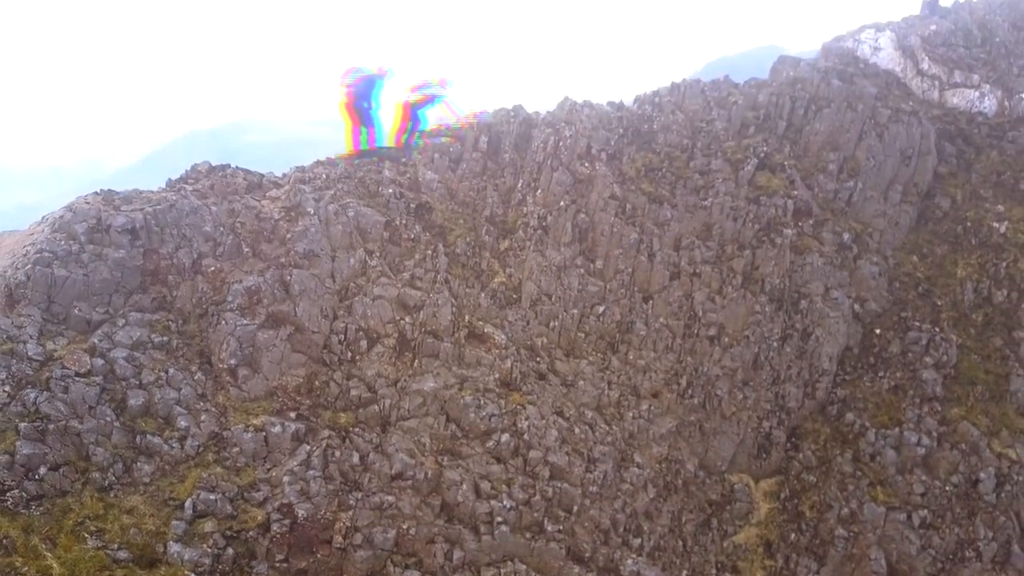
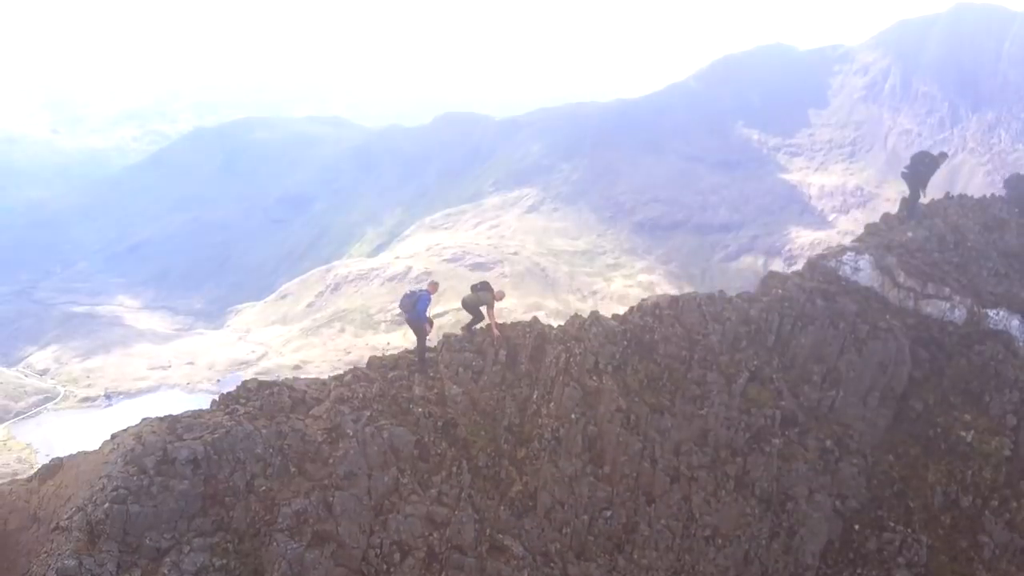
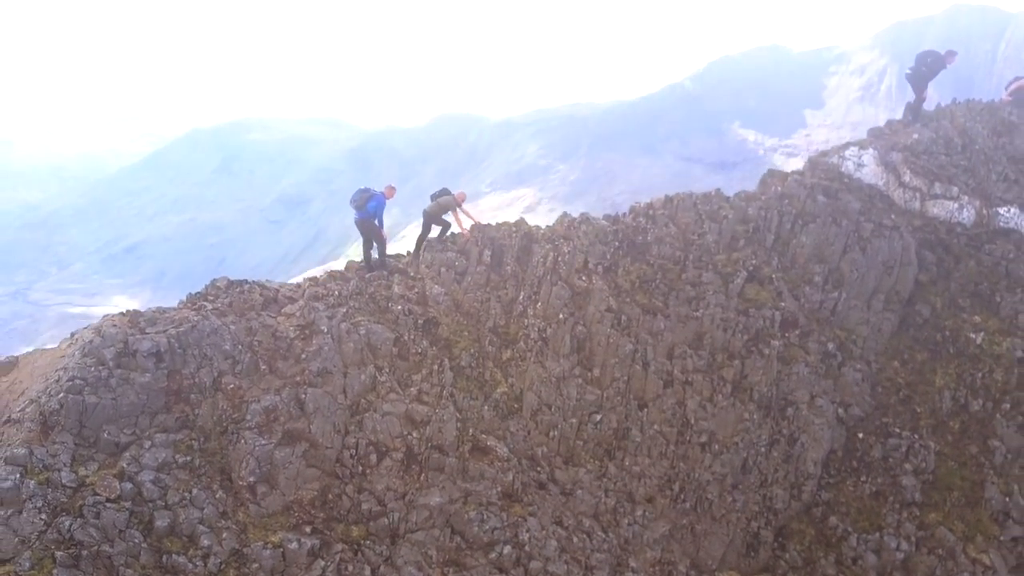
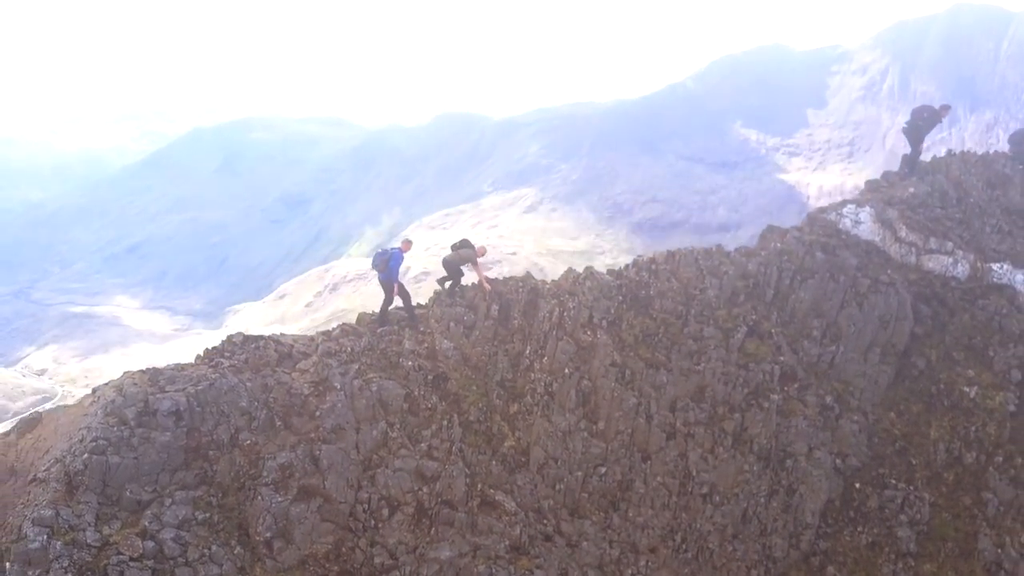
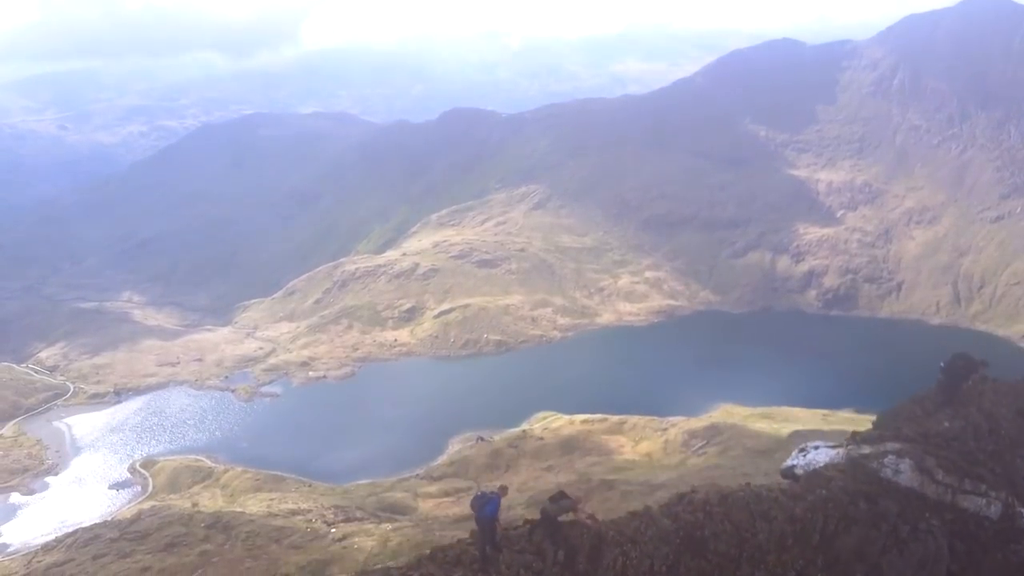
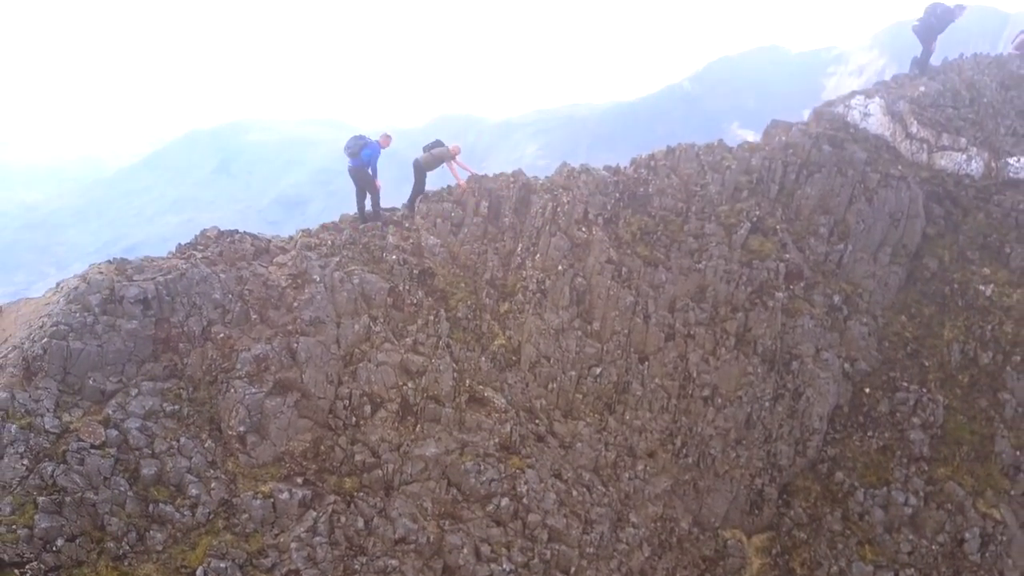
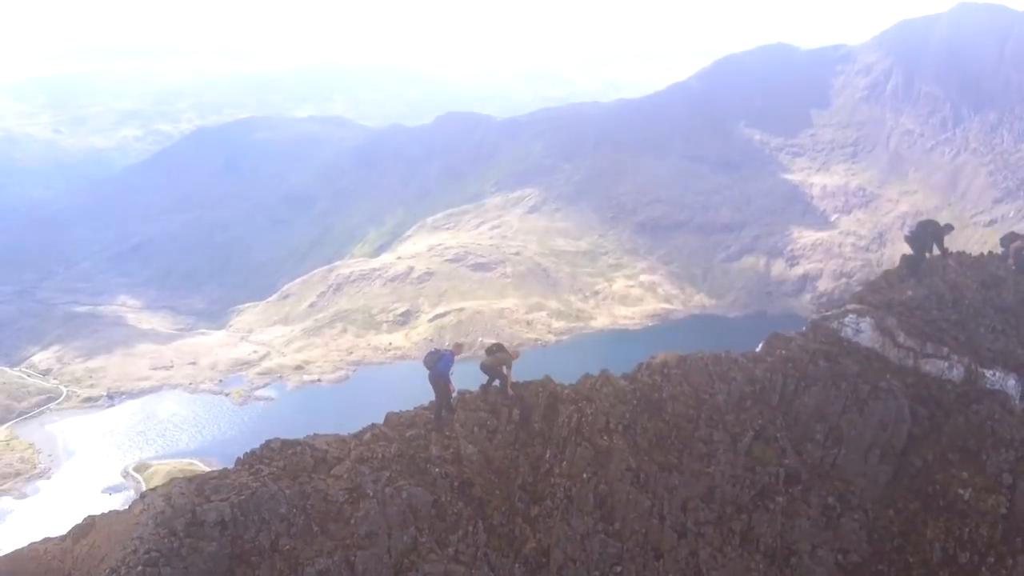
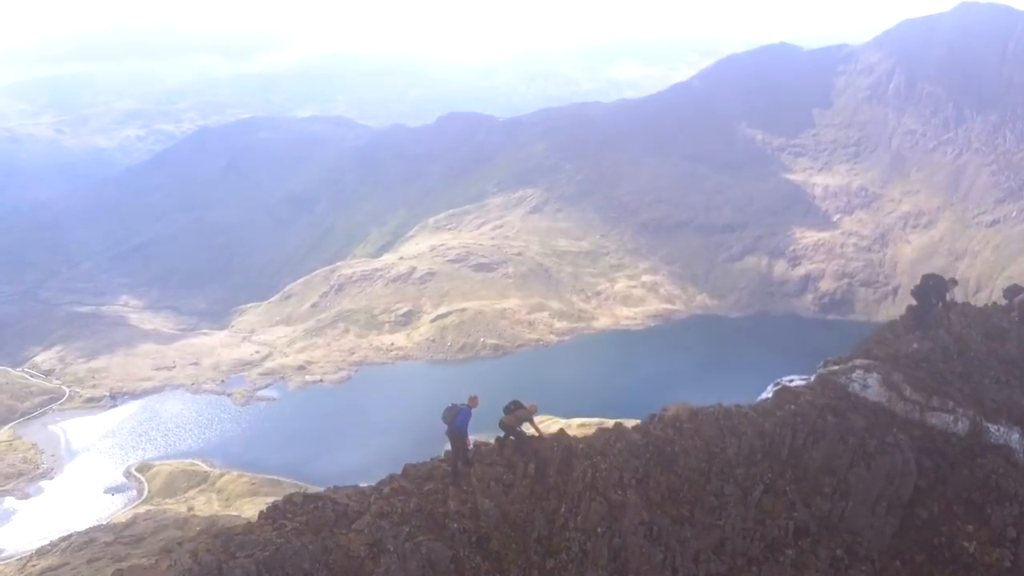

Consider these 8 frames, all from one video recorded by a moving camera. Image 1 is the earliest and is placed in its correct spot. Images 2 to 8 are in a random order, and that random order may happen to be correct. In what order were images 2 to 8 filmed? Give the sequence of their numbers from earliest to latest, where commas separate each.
6, 3, 4, 2, 7, 8, 5
